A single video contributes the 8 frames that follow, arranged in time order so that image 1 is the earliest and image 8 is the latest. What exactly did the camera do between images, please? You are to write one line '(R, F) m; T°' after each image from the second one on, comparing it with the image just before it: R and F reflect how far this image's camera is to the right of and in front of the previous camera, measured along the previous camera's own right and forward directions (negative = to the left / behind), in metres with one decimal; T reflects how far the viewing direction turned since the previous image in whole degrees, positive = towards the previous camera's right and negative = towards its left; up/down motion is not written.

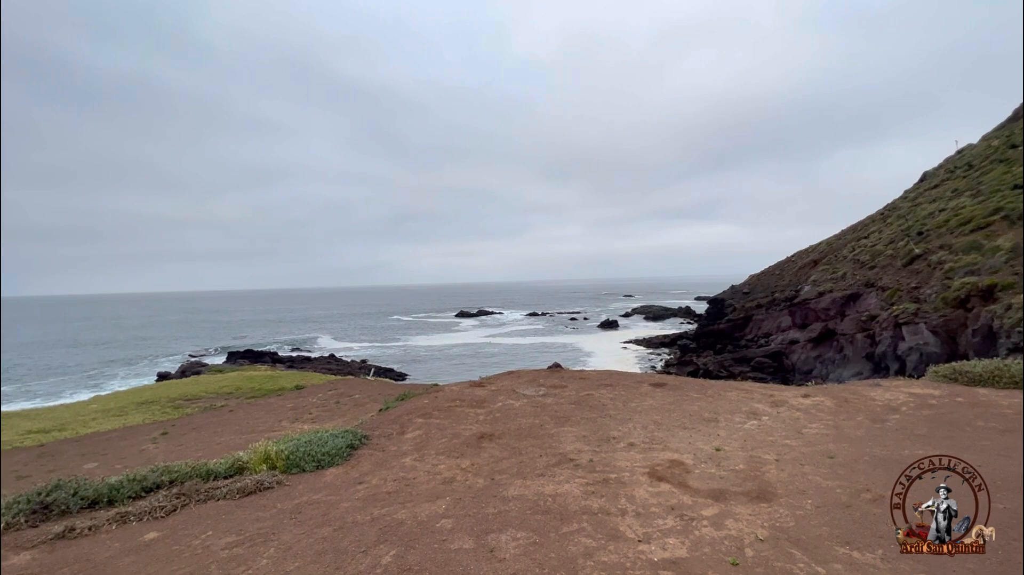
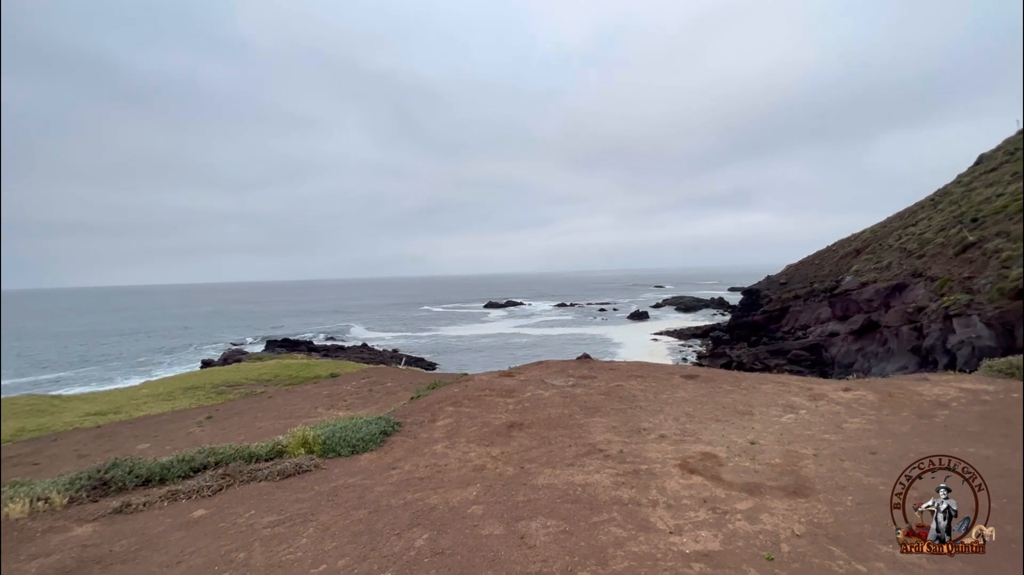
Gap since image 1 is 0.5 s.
(0.0, 0.0) m; -4°
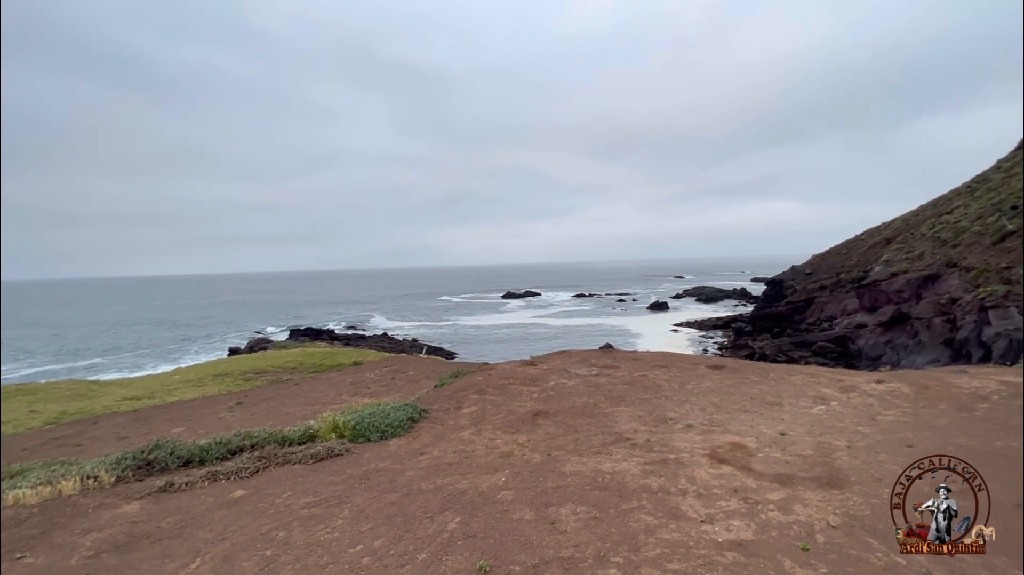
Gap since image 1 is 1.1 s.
(-0.1, 0.0) m; -2°
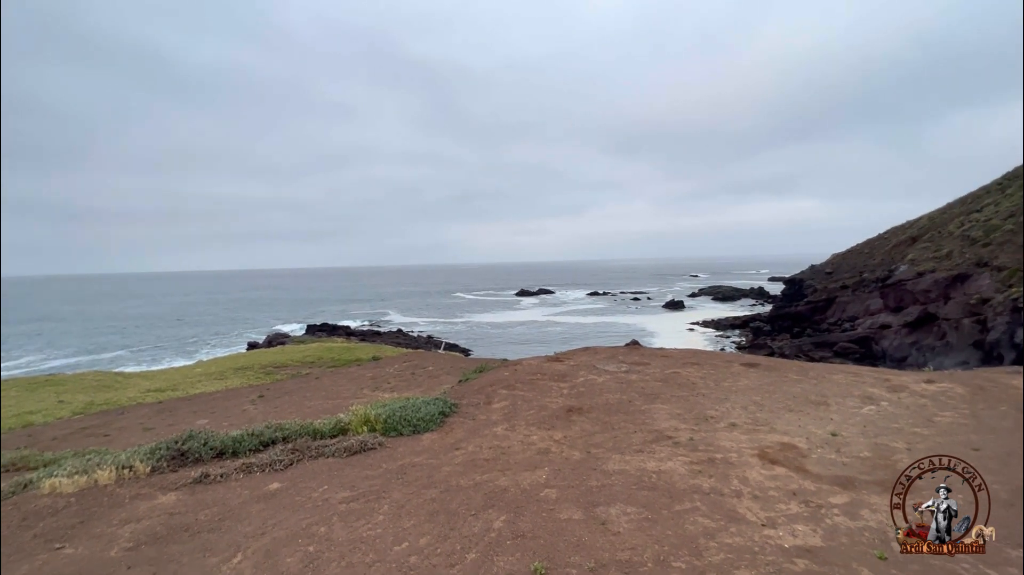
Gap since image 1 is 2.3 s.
(-0.3, +0.2) m; -2°
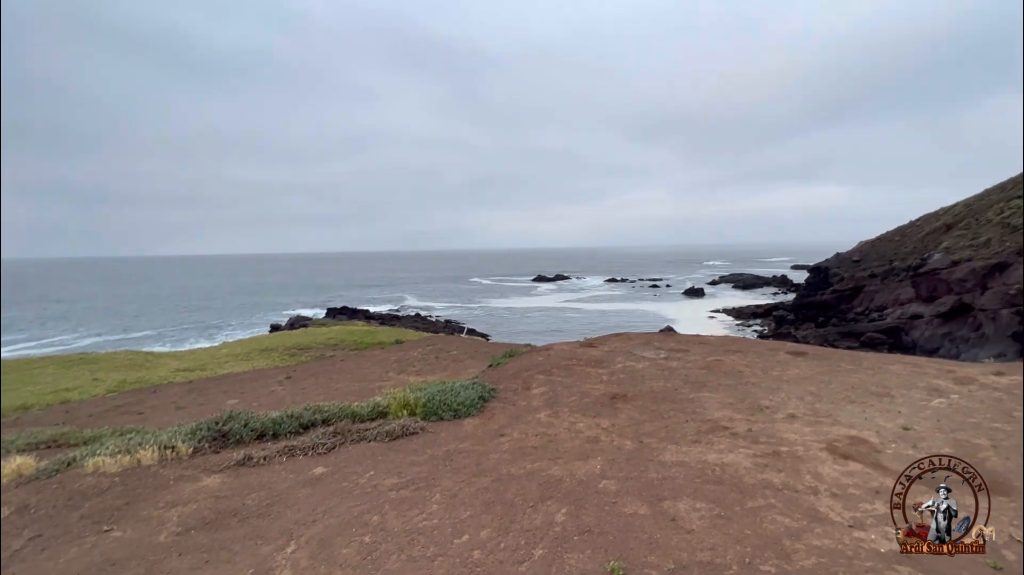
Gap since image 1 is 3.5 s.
(-0.4, +0.3) m; -2°
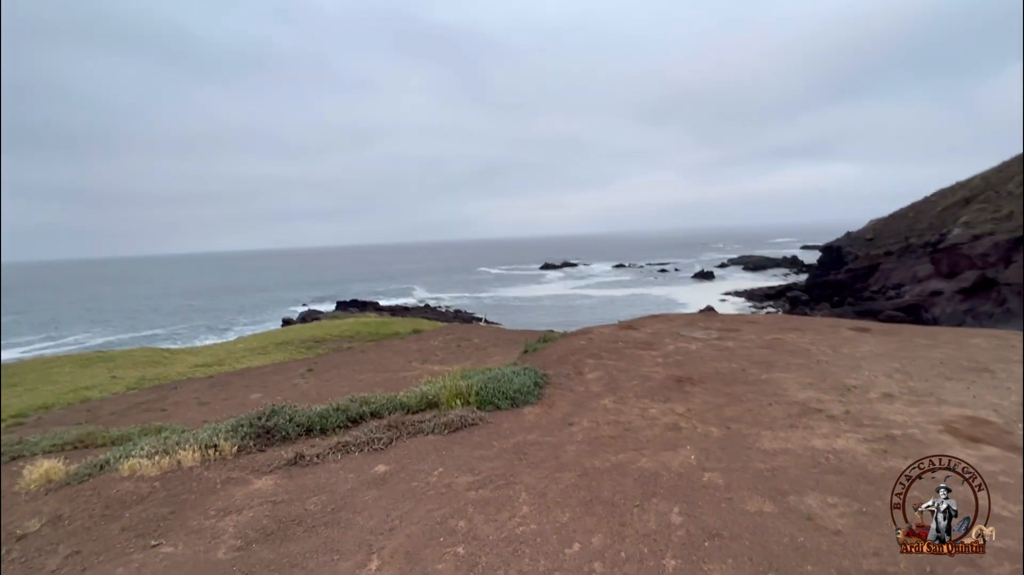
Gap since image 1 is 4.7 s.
(-0.7, +0.6) m; -1°
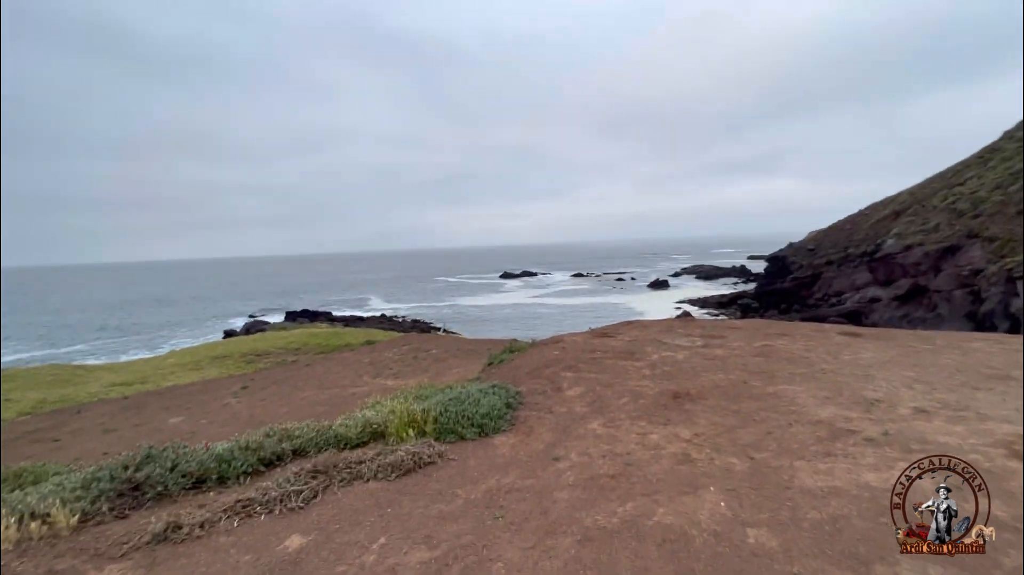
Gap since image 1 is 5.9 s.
(-0.1, +1.2) m; +5°
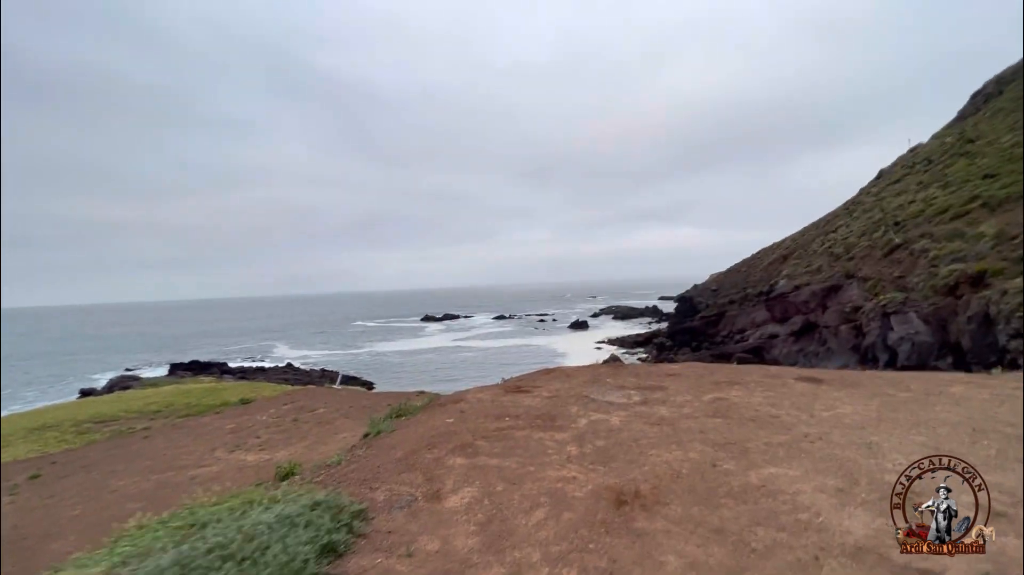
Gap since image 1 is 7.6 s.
(+0.6, +2.2) m; +9°
